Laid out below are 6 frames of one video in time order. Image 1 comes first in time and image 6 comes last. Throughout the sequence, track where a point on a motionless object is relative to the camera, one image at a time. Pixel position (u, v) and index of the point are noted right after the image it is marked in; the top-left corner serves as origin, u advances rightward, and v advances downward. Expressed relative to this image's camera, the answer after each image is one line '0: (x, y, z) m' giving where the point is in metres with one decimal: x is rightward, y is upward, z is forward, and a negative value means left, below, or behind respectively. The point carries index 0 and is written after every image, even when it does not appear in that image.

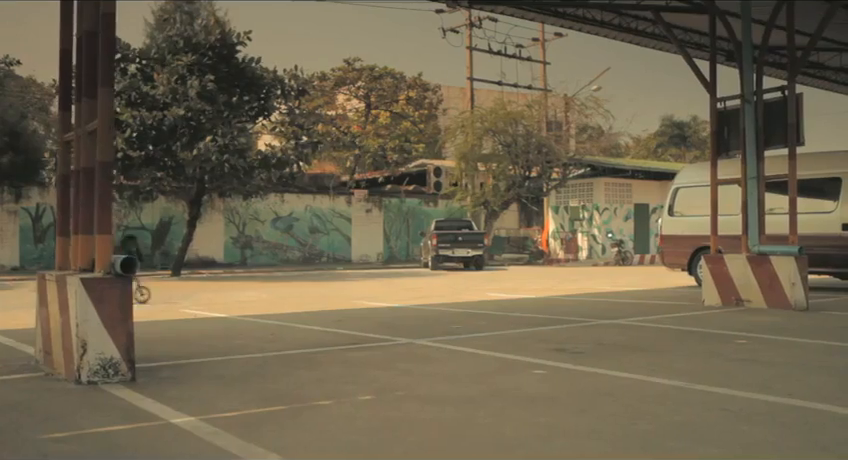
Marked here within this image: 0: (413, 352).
0: (-0.1, -1.3, +8.6) m
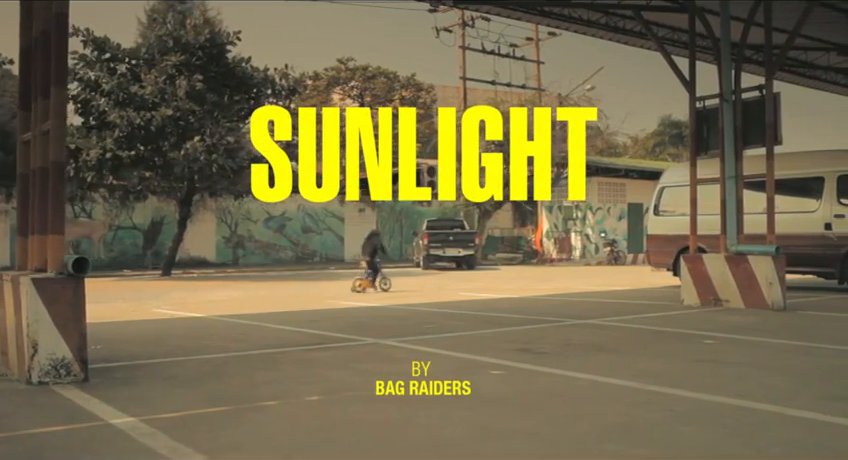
0: (-0.5, -1.3, +8.6) m
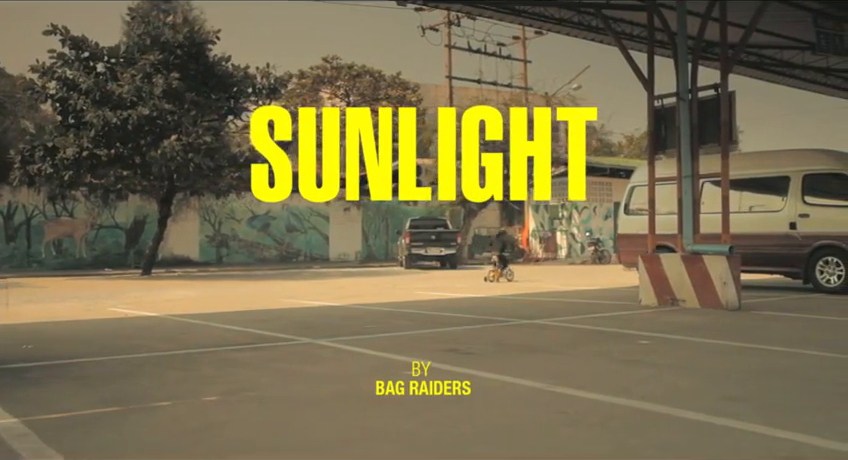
0: (-1.3, -1.3, +8.5) m
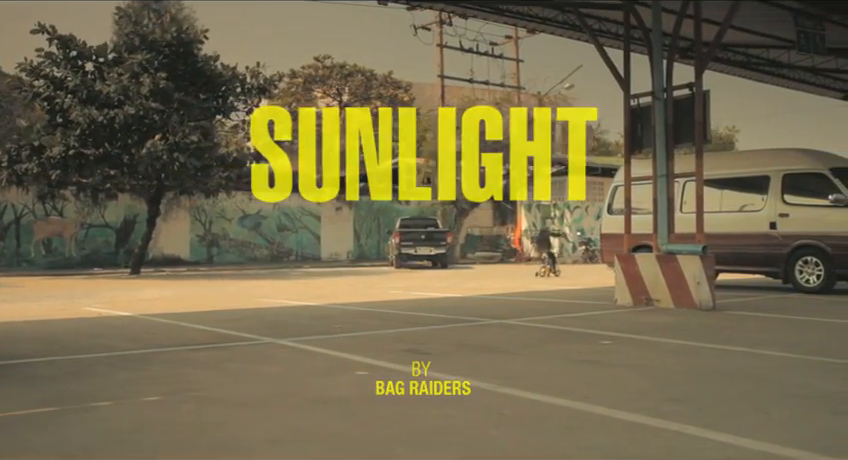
0: (-1.7, -1.3, +8.5) m
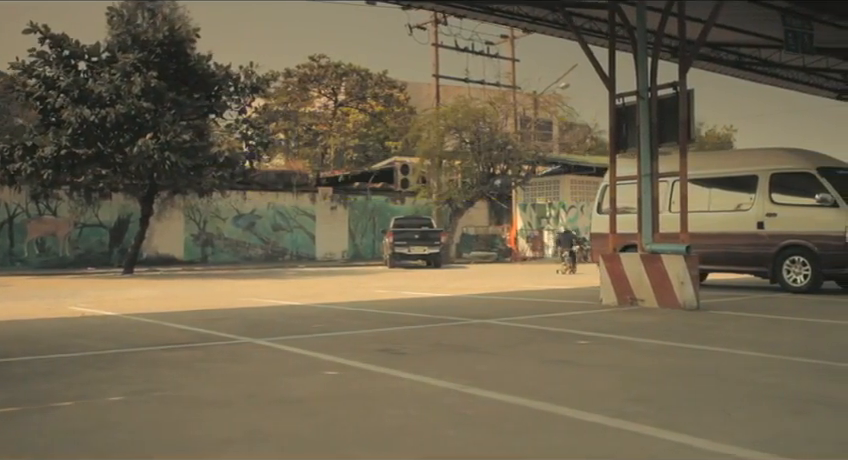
0: (-2.0, -1.3, +8.5) m
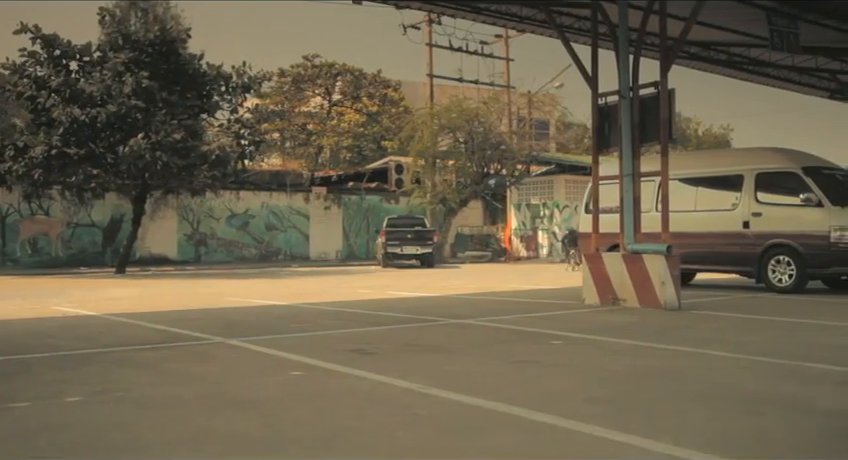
0: (-2.3, -1.3, +8.5) m
